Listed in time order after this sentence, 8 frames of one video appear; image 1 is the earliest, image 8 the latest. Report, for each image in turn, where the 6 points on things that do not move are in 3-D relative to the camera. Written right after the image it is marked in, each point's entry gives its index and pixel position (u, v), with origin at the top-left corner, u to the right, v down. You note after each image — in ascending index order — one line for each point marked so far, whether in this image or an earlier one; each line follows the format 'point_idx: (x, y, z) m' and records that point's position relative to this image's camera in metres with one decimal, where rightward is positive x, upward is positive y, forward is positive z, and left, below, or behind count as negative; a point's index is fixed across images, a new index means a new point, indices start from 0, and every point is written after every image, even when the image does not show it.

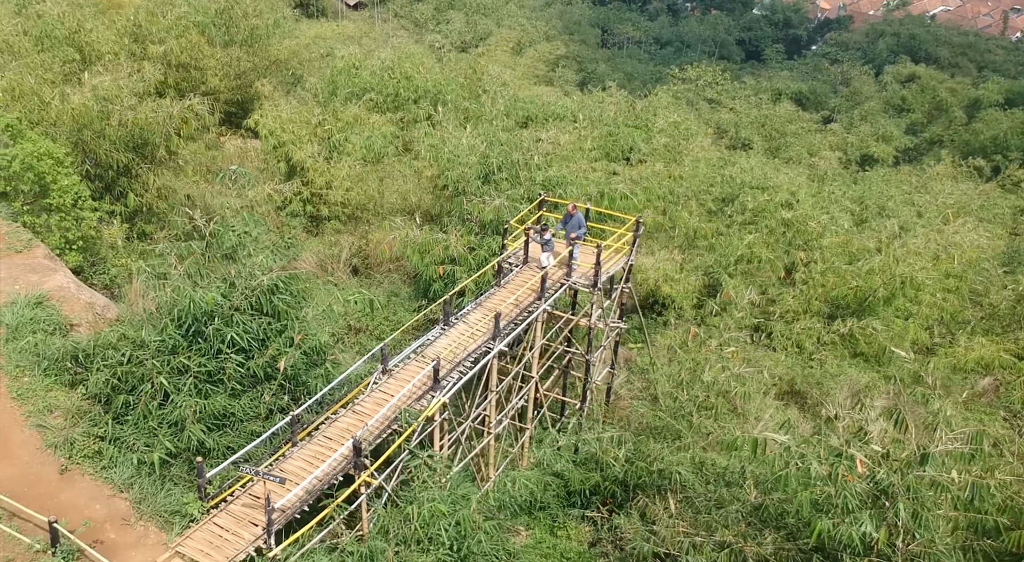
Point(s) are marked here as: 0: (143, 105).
0: (-7.7, +3.6, +17.6) m
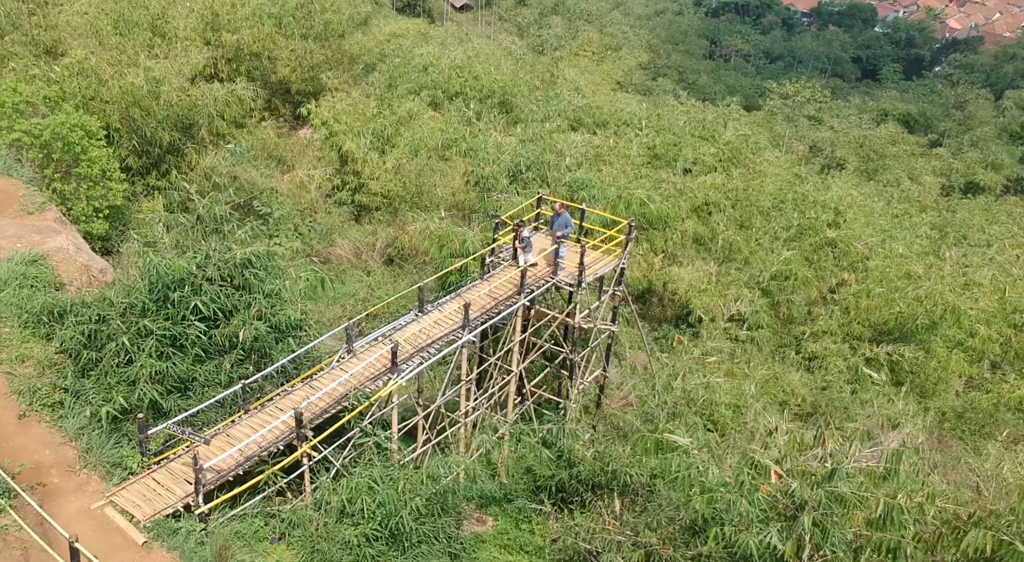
0: (-7.0, +4.2, +18.5) m
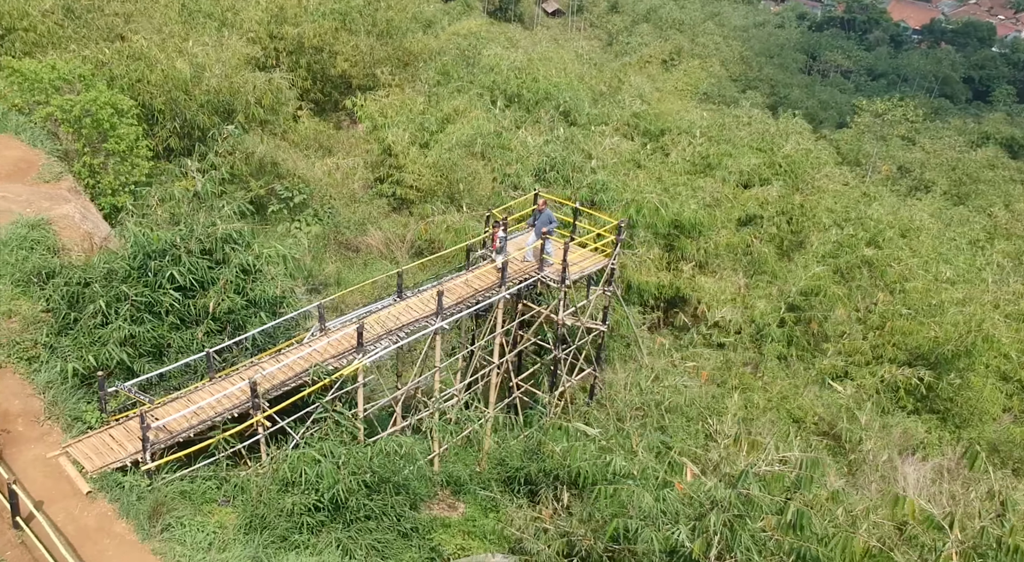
0: (-6.4, +4.7, +19.3) m
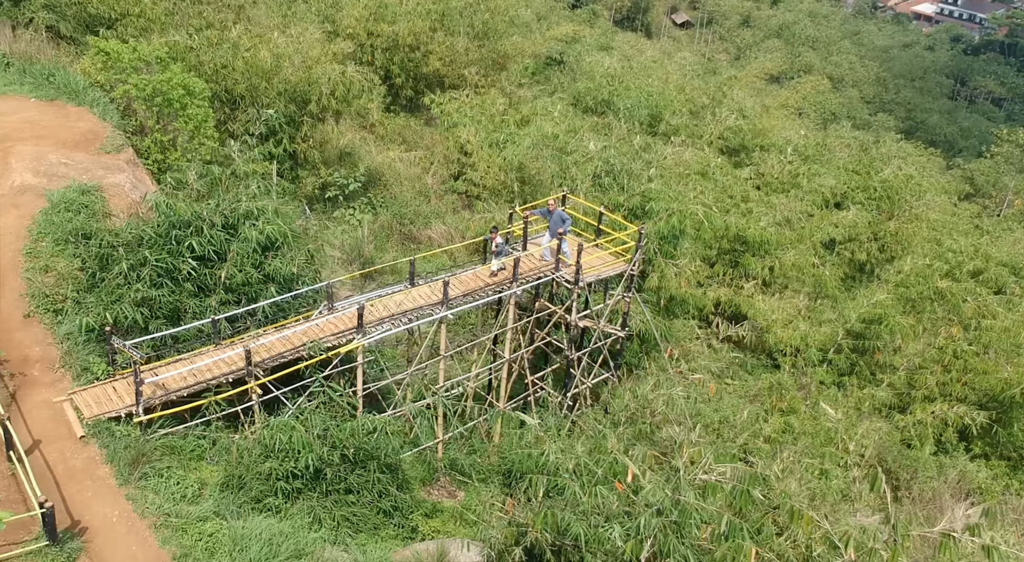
0: (-4.8, +5.1, +20.2) m
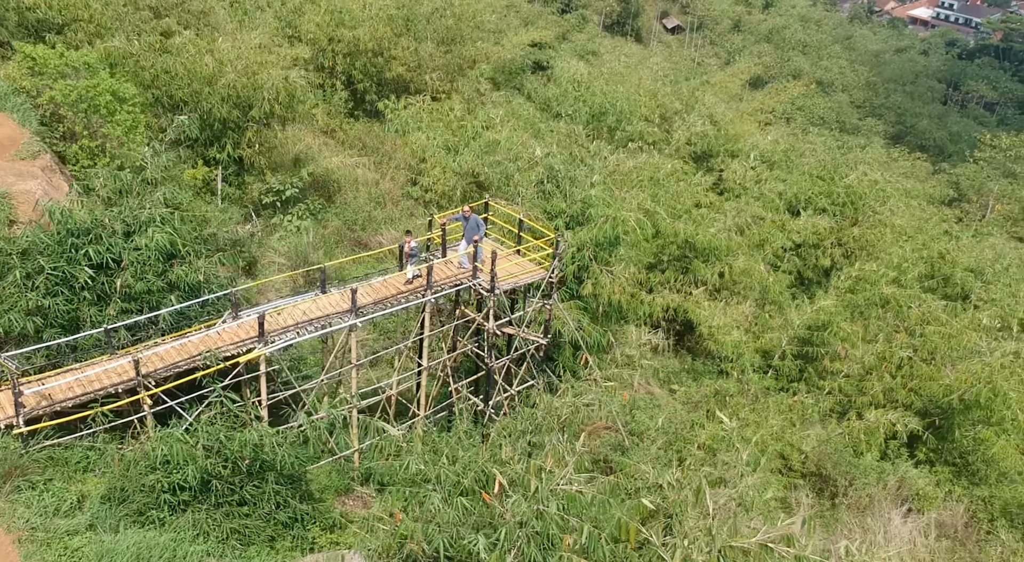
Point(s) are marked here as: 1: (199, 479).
0: (-6.0, +4.9, +20.1) m
1: (-3.4, -2.2, +9.4) m
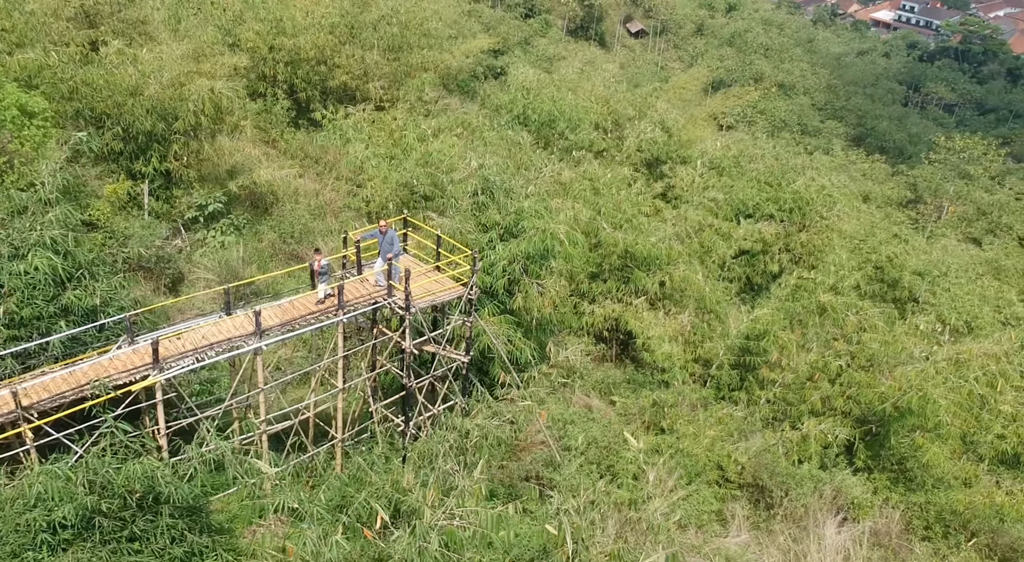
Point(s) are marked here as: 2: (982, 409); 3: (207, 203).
0: (-7.6, +4.6, +19.6) m
1: (-4.4, -2.5, +9.0) m
2: (+10.3, -2.7, +18.9) m
3: (-6.8, +1.8, +19.9) m
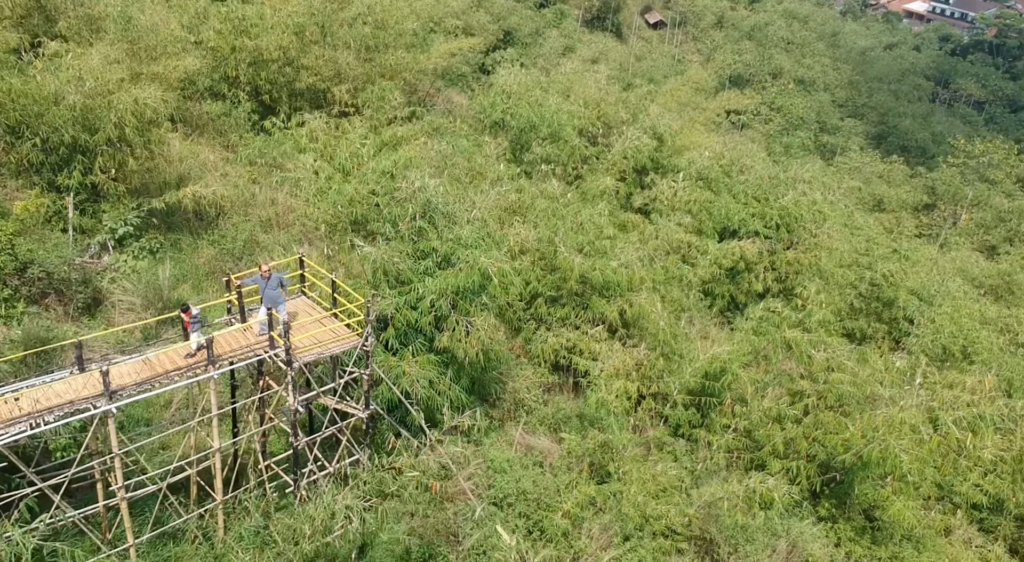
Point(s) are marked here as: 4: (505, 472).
0: (-8.7, +4.2, +18.5) m
1: (-5.9, -3.1, +7.9) m
2: (+9.0, -3.6, +17.5) m
3: (-8.0, +1.4, +18.8) m
4: (-0.1, -3.3, +15.1) m
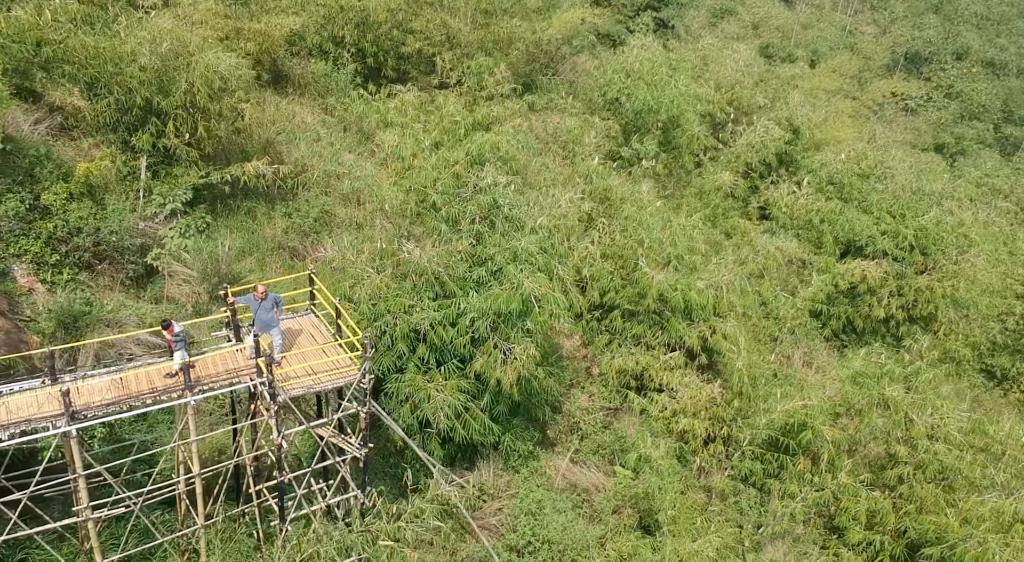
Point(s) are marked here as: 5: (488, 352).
0: (-6.7, +4.8, +18.0) m
1: (-6.5, -3.2, +7.6) m
2: (+9.6, -4.9, +14.8) m
3: (-6.3, +2.0, +18.4) m
4: (+0.3, -3.7, +13.7) m
5: (-0.3, -1.1, +14.0) m
